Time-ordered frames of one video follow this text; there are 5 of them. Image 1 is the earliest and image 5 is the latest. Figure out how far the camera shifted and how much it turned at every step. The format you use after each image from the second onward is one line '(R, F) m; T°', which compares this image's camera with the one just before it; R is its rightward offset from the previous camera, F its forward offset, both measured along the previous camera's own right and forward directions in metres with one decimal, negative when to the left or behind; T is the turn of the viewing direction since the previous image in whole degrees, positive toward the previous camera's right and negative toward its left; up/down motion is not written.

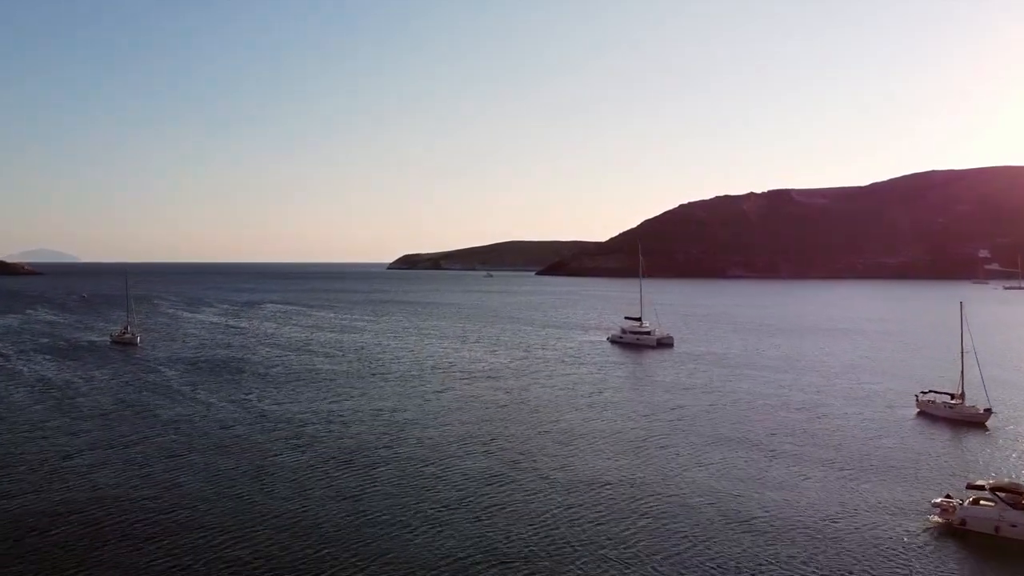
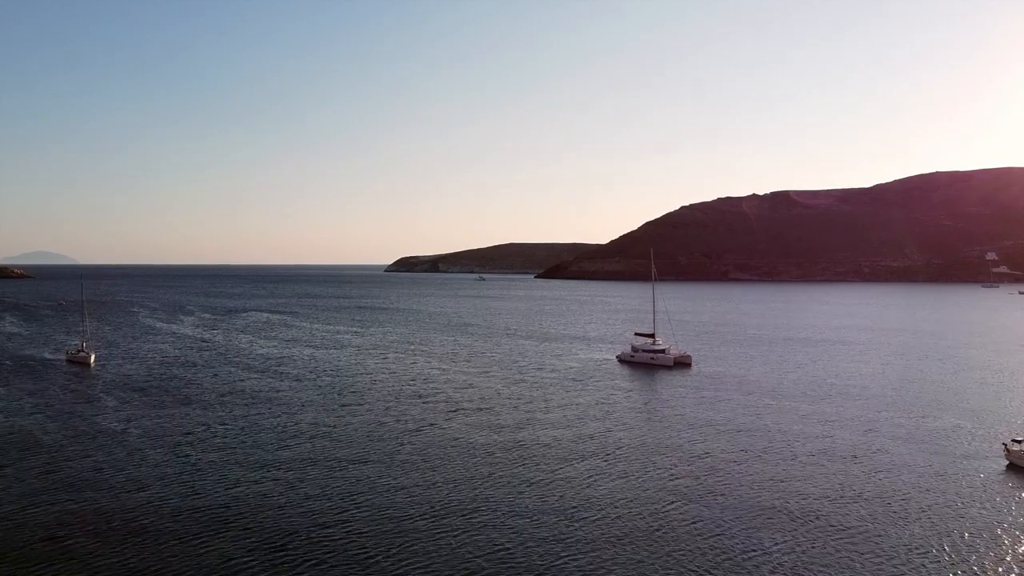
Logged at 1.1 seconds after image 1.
(+0.2, +5.9) m; 0°
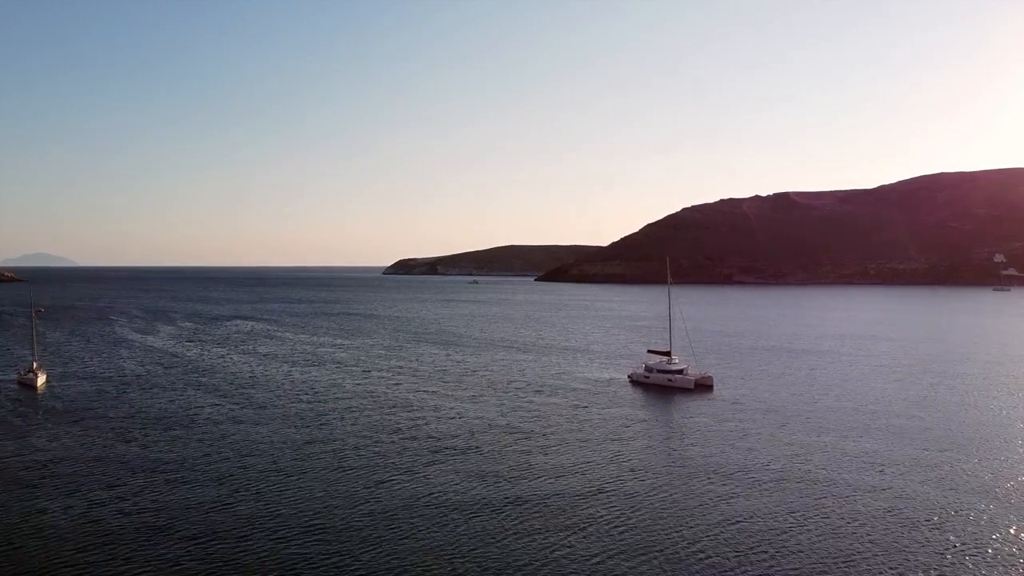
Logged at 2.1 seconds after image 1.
(+0.1, +5.3) m; 0°
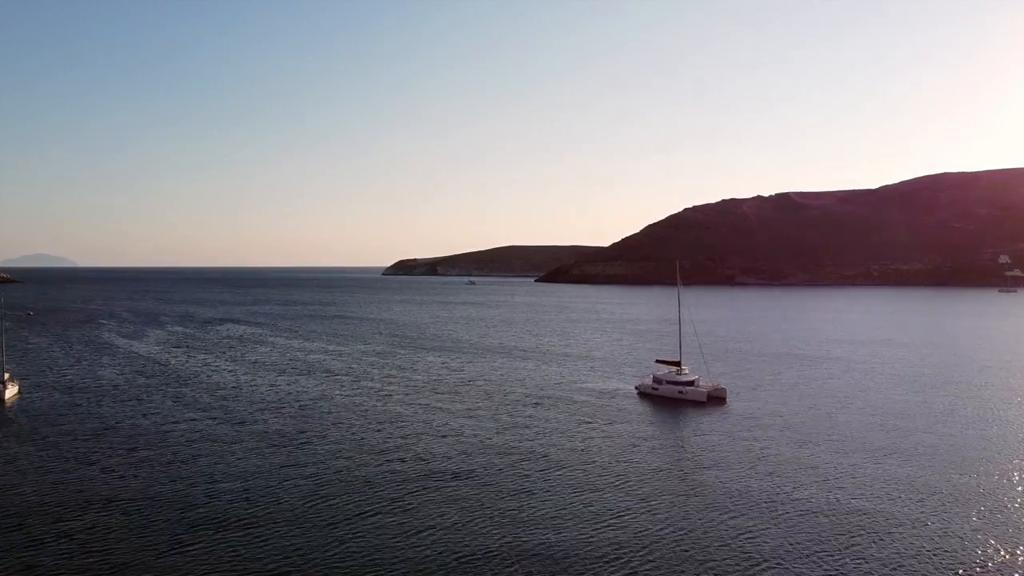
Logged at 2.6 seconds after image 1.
(0.0, +2.7) m; 0°
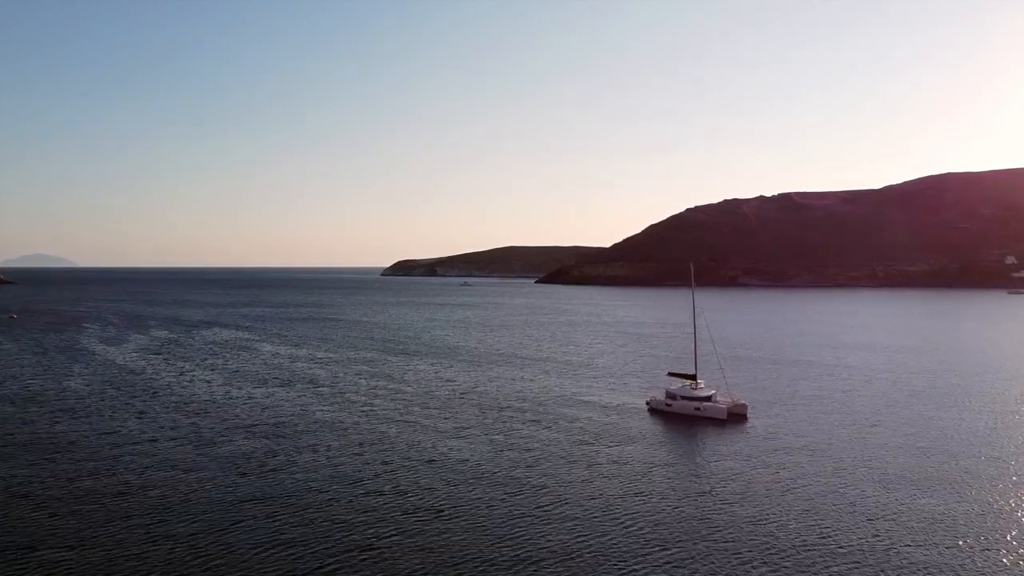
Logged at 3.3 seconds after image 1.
(+0.1, +3.7) m; 0°
